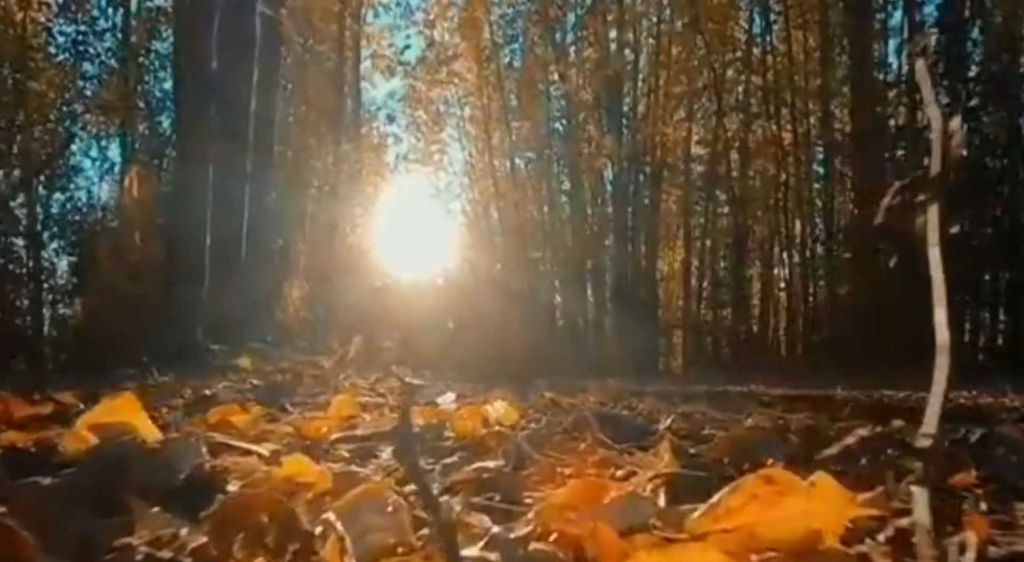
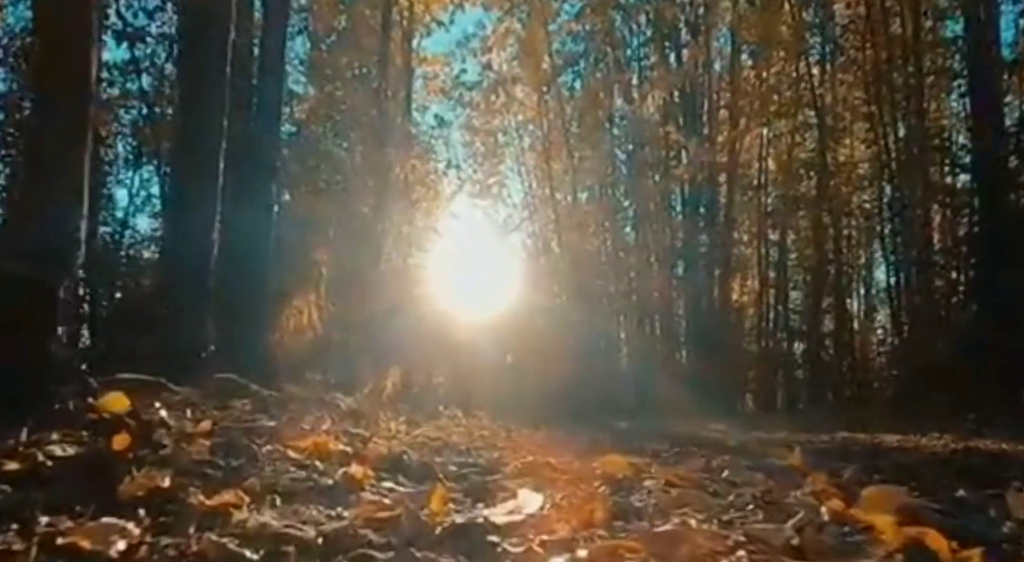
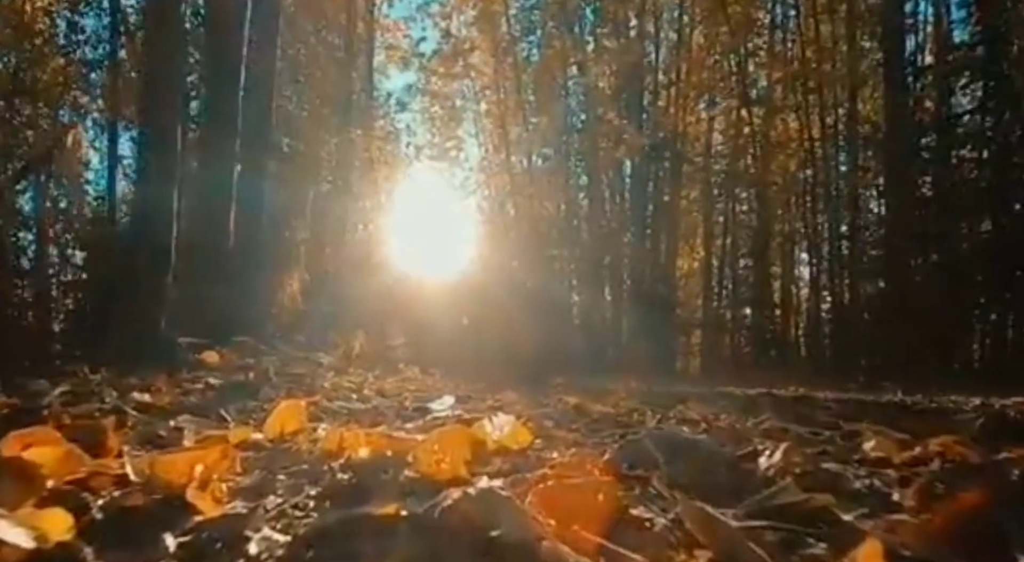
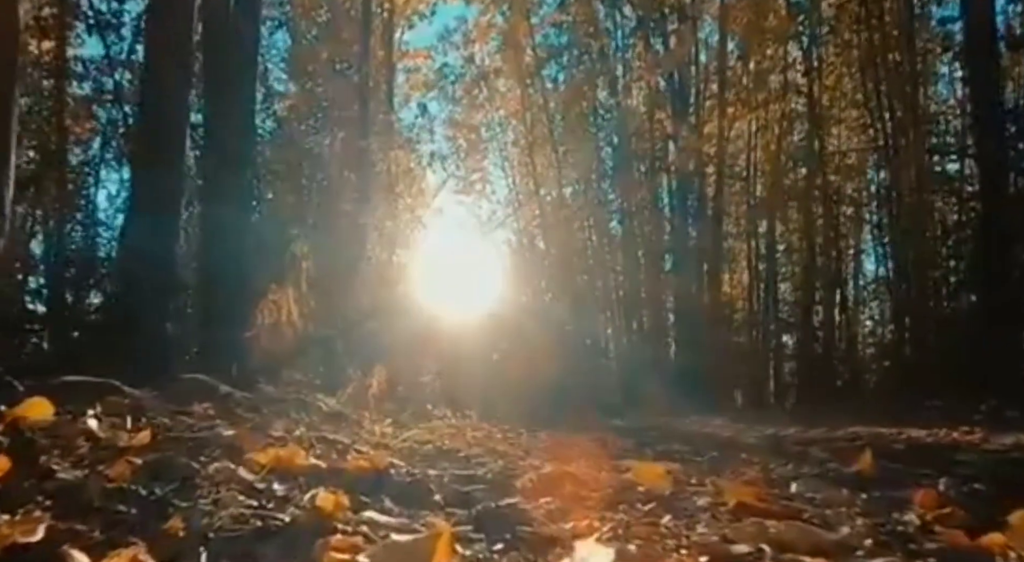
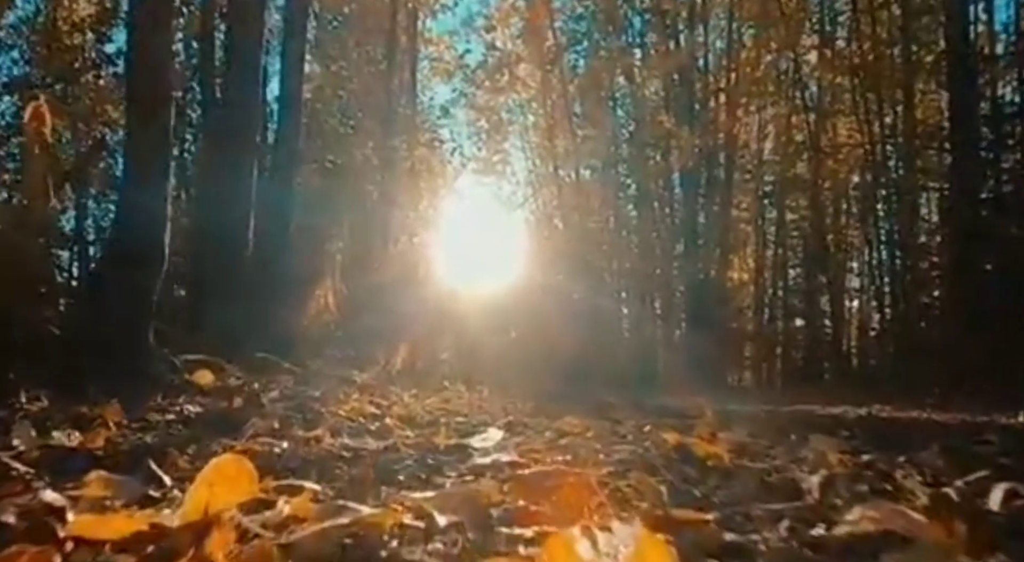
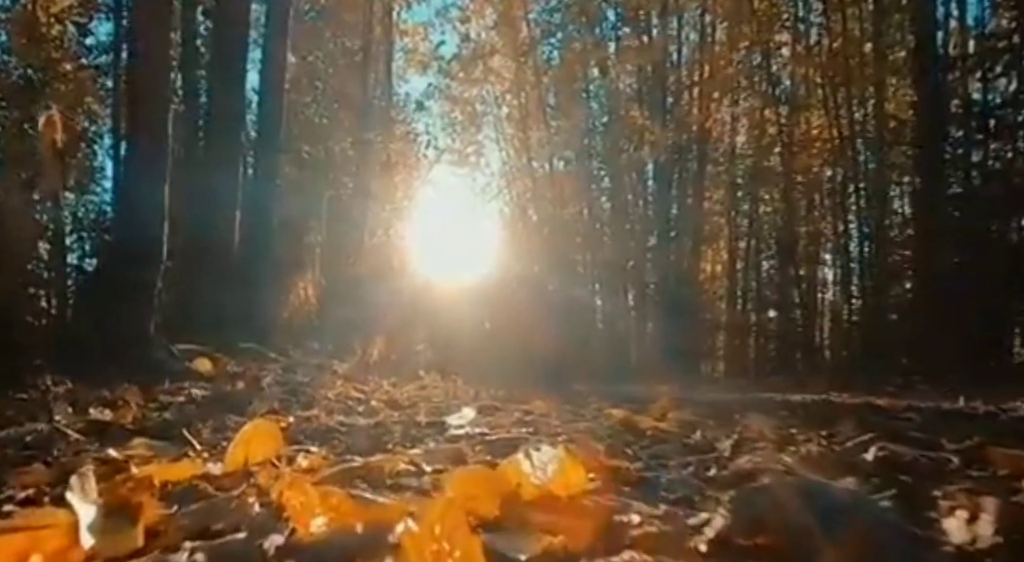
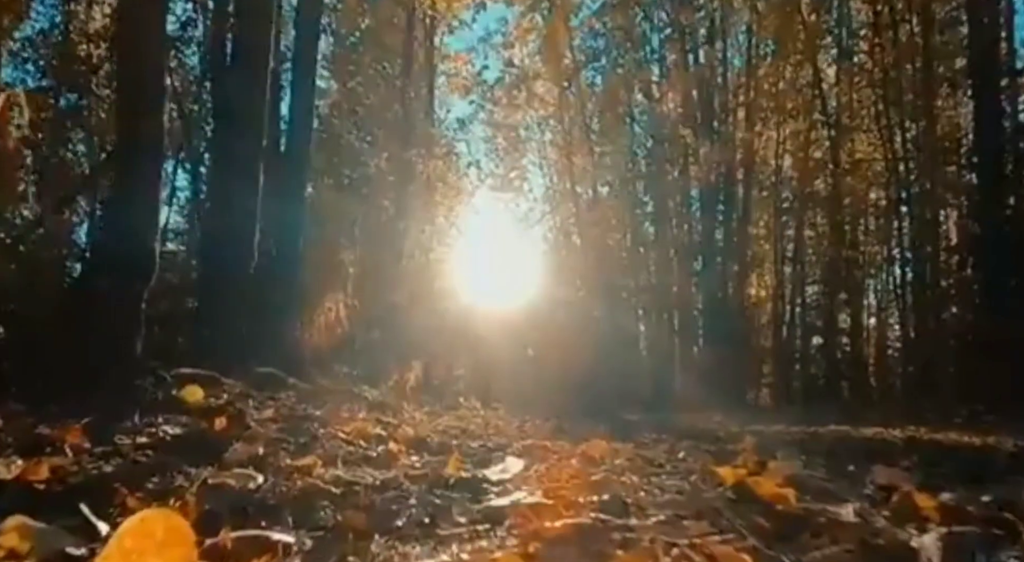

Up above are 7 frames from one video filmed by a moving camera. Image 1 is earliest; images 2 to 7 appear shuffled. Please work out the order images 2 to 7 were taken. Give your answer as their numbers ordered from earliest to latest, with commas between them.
3, 6, 5, 7, 2, 4
